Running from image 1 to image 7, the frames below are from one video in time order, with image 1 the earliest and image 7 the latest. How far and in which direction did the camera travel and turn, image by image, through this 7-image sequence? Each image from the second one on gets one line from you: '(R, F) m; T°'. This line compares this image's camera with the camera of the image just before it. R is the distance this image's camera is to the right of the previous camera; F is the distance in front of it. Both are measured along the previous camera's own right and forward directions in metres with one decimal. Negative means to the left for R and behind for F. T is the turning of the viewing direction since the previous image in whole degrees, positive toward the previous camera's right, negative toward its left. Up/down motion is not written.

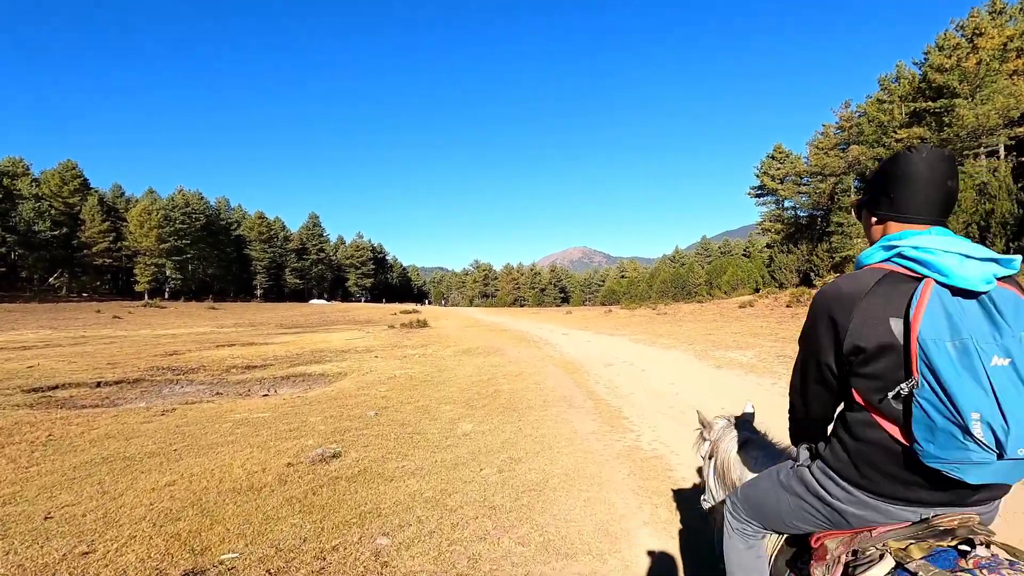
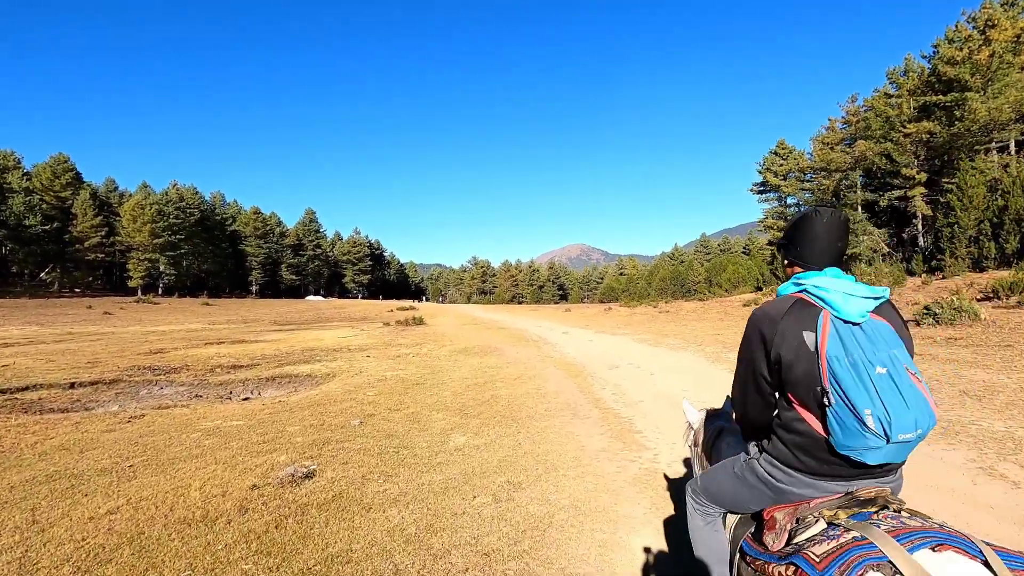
(0.0, +0.8) m; 0°
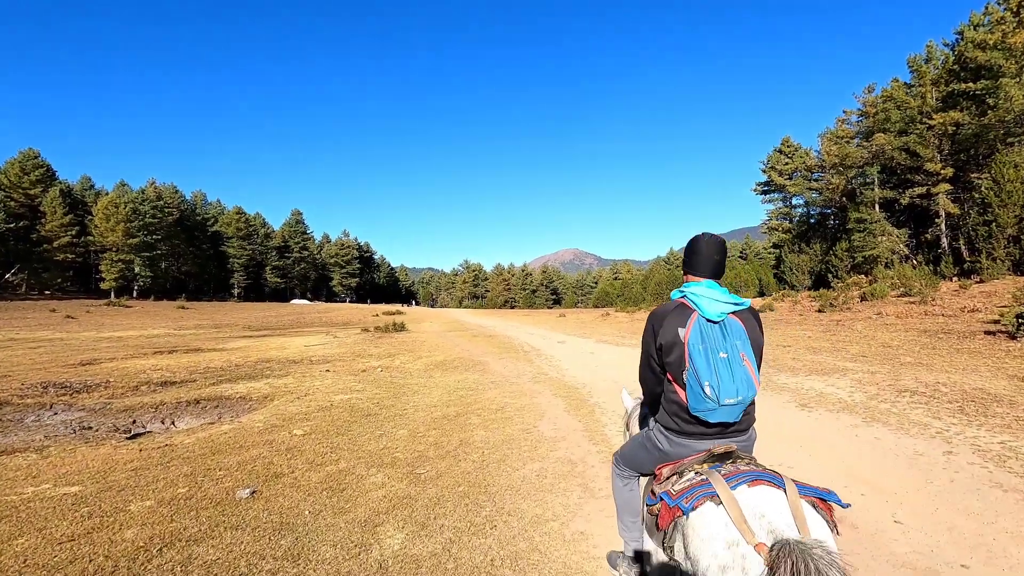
(+0.2, +2.6) m; +1°
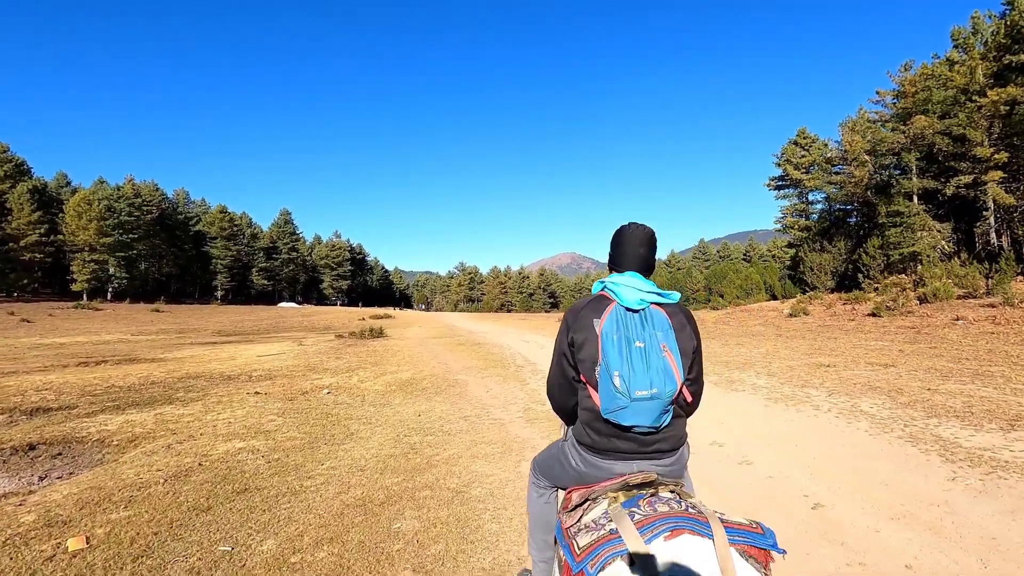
(+0.2, +3.4) m; 0°
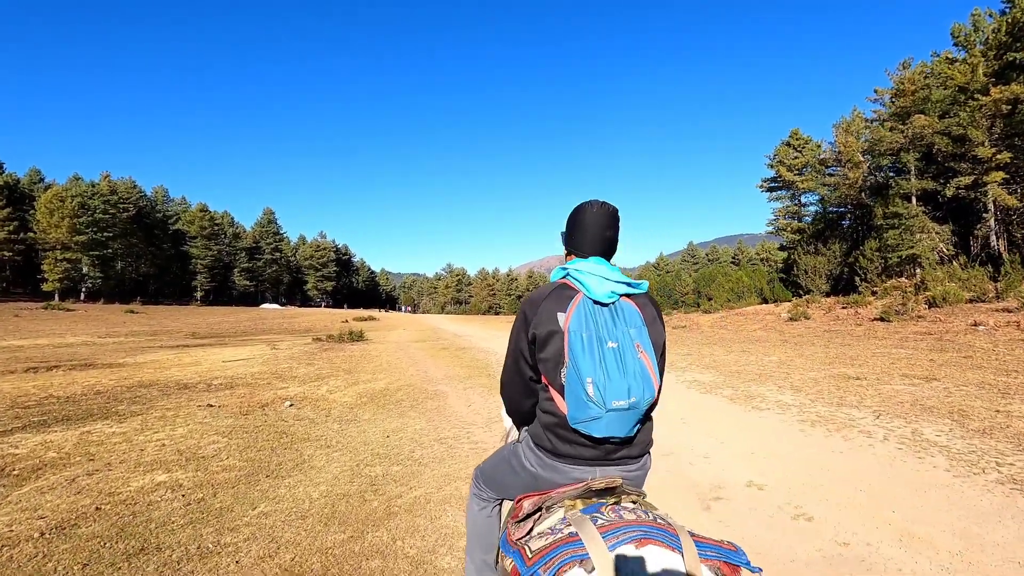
(0.0, +1.1) m; +1°
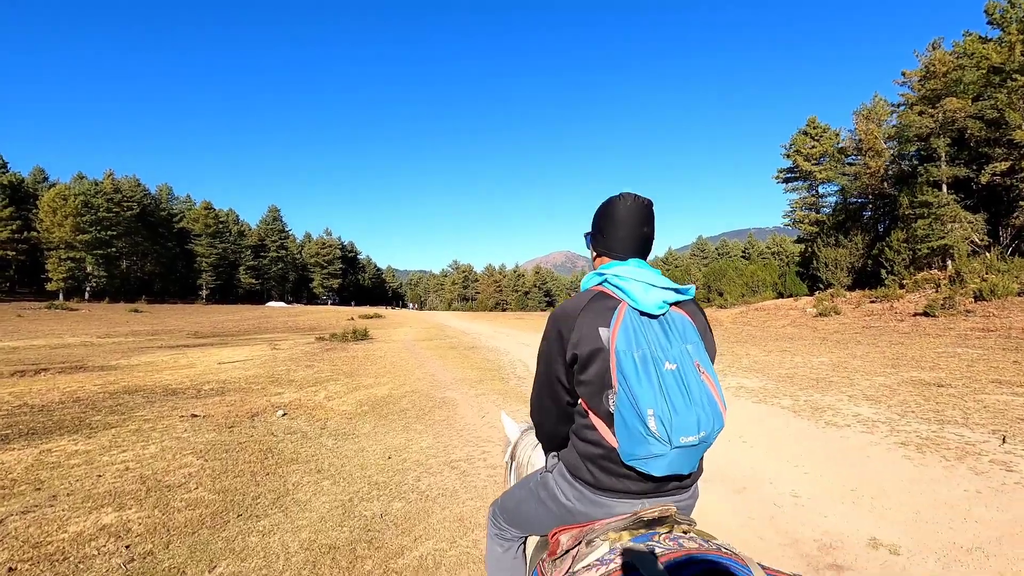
(-0.2, +1.1) m; -1°
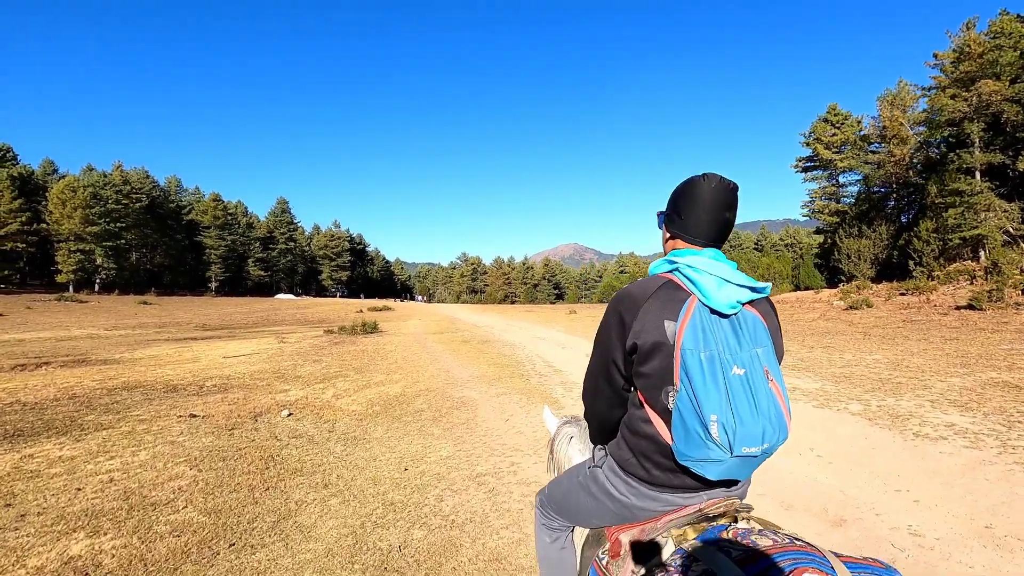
(-0.3, +0.7) m; -1°
